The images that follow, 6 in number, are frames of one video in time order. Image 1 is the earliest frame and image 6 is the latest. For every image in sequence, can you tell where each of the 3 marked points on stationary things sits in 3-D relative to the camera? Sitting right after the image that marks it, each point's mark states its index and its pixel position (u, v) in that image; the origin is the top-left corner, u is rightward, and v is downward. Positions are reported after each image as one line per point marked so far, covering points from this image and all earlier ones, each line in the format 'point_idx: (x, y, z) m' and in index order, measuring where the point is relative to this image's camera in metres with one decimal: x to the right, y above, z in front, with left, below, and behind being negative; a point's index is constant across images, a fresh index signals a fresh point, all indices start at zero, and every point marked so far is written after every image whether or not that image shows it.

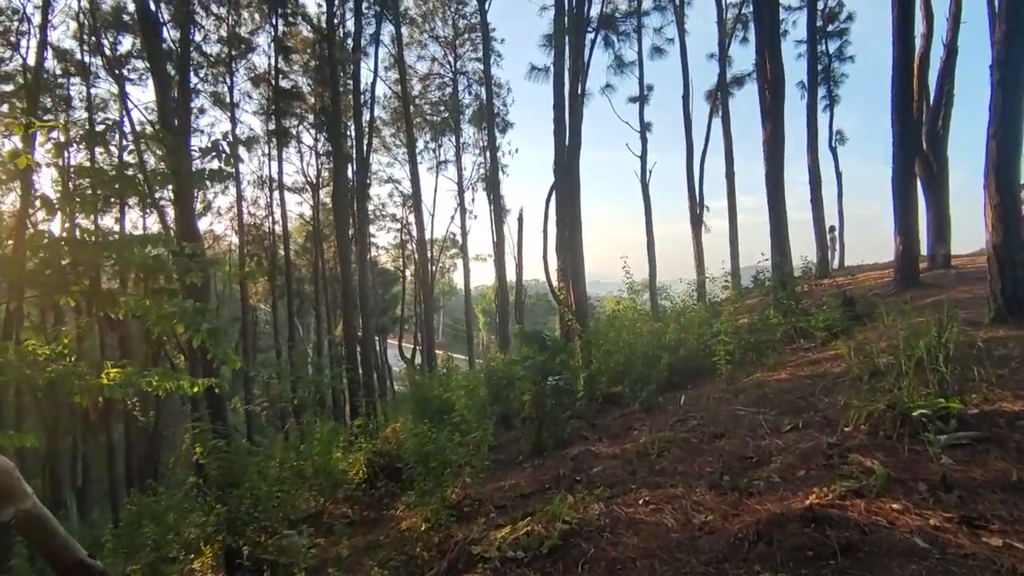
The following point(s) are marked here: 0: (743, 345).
0: (+2.4, -0.6, +8.1) m
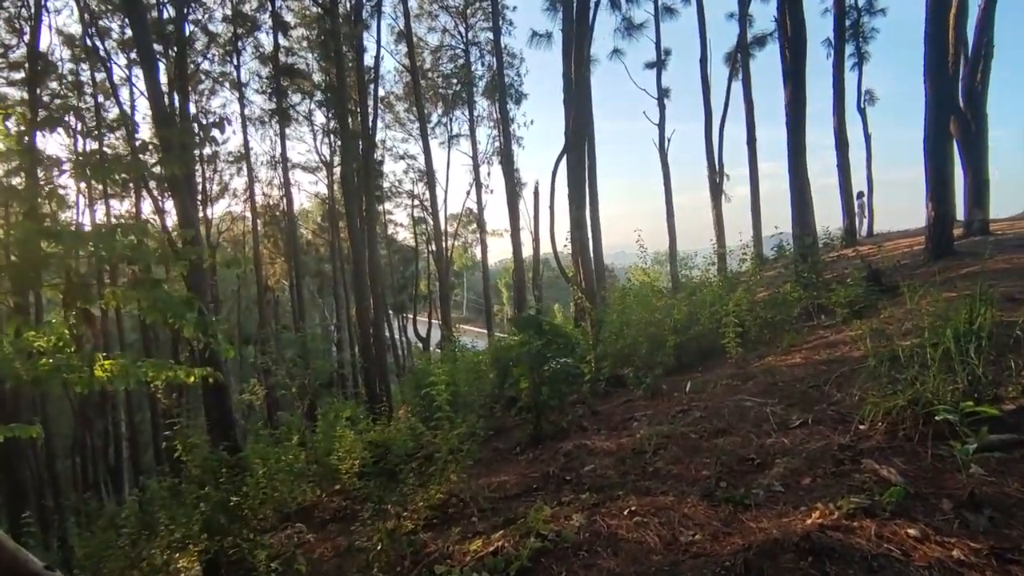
0: (+2.4, -0.3, +7.6) m
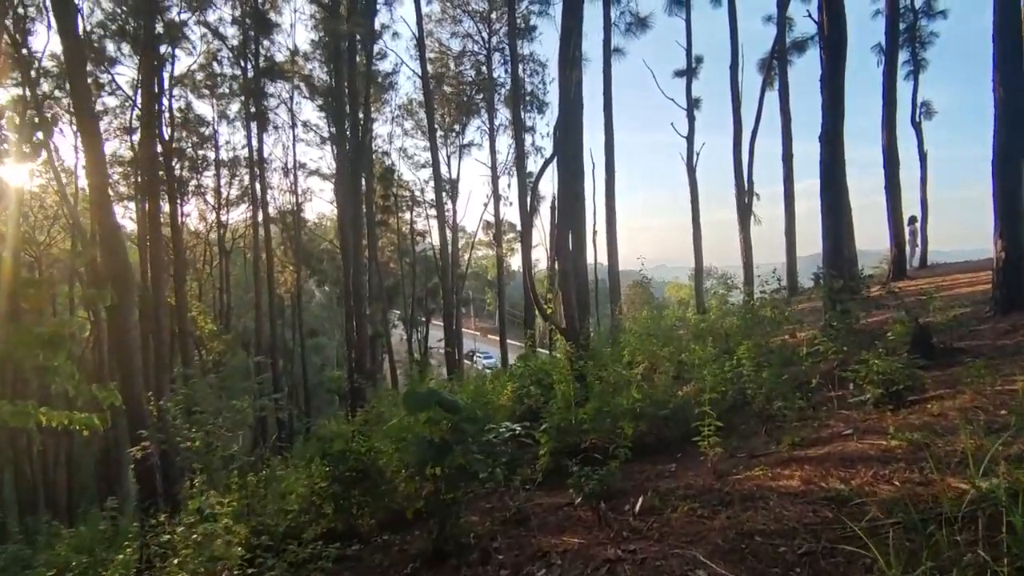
0: (+1.9, -0.8, +5.8) m
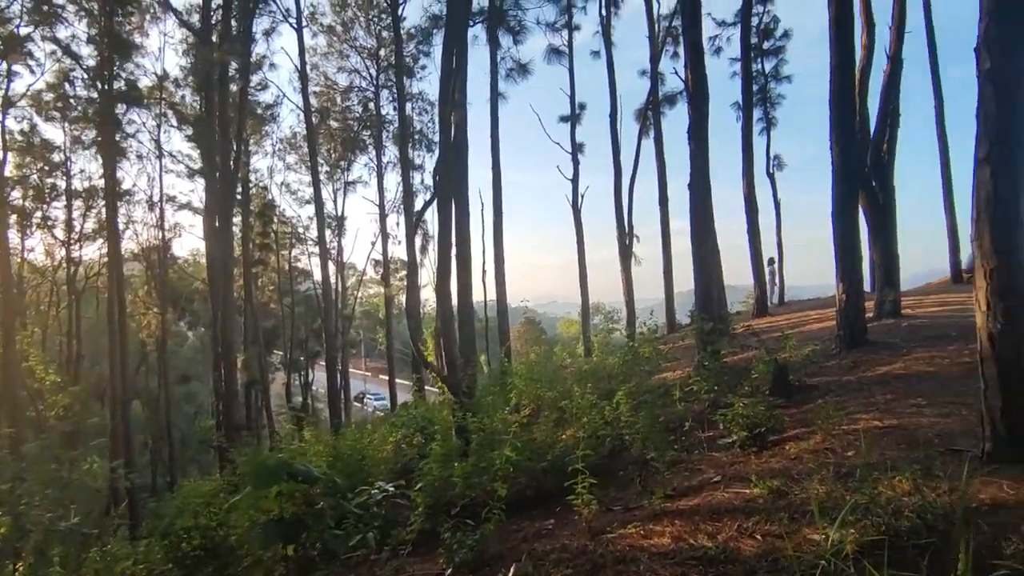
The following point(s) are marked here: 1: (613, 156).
0: (+0.9, -1.2, +5.8) m
1: (+2.6, +3.3, +18.8) m
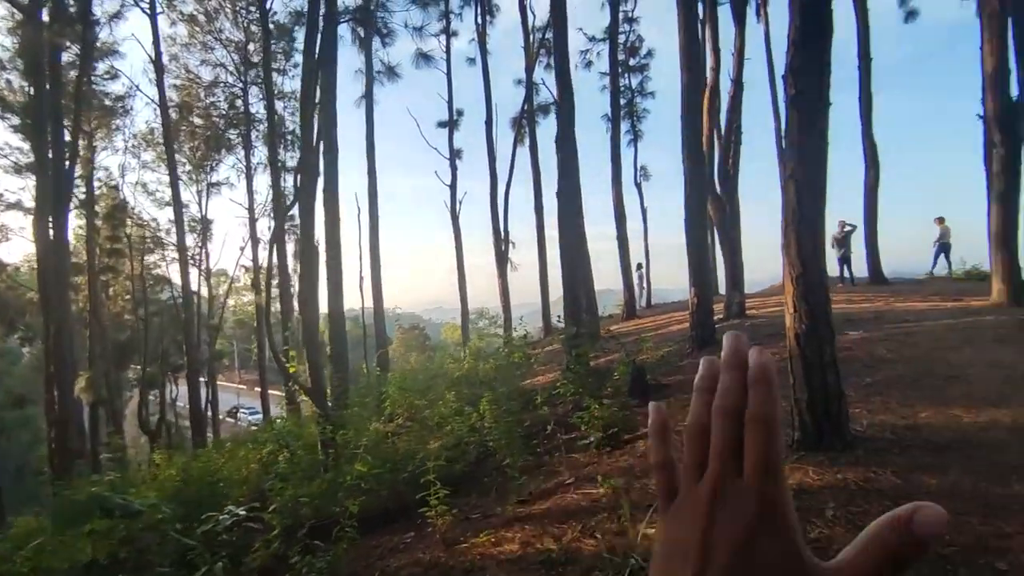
0: (-0.1, -1.2, +5.9) m
1: (-0.6, +3.2, +19.0) m
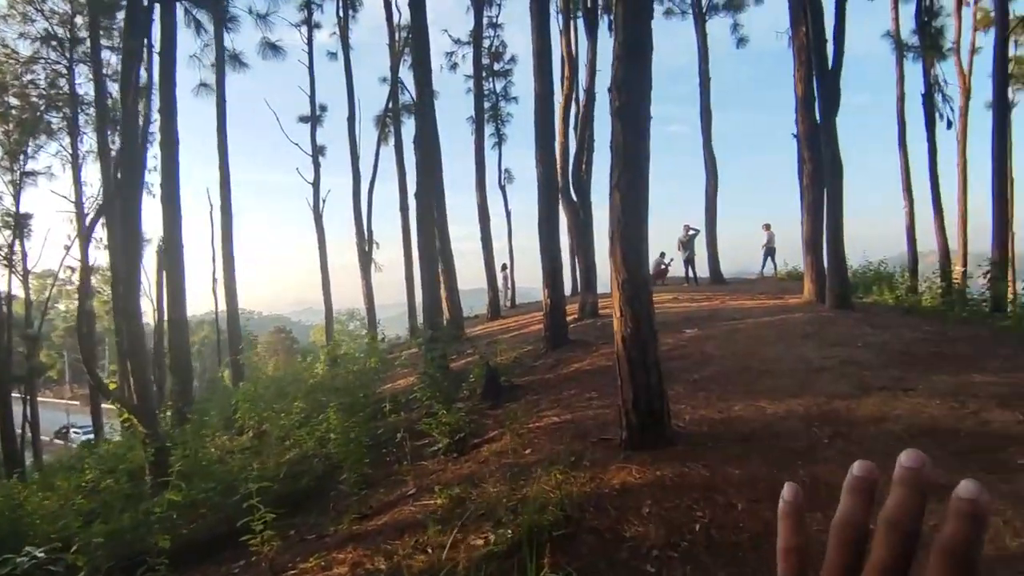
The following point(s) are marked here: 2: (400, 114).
0: (-1.3, -1.3, +5.8) m
1: (-4.0, +3.1, +18.6) m
2: (-2.8, +4.2, +18.7) m
